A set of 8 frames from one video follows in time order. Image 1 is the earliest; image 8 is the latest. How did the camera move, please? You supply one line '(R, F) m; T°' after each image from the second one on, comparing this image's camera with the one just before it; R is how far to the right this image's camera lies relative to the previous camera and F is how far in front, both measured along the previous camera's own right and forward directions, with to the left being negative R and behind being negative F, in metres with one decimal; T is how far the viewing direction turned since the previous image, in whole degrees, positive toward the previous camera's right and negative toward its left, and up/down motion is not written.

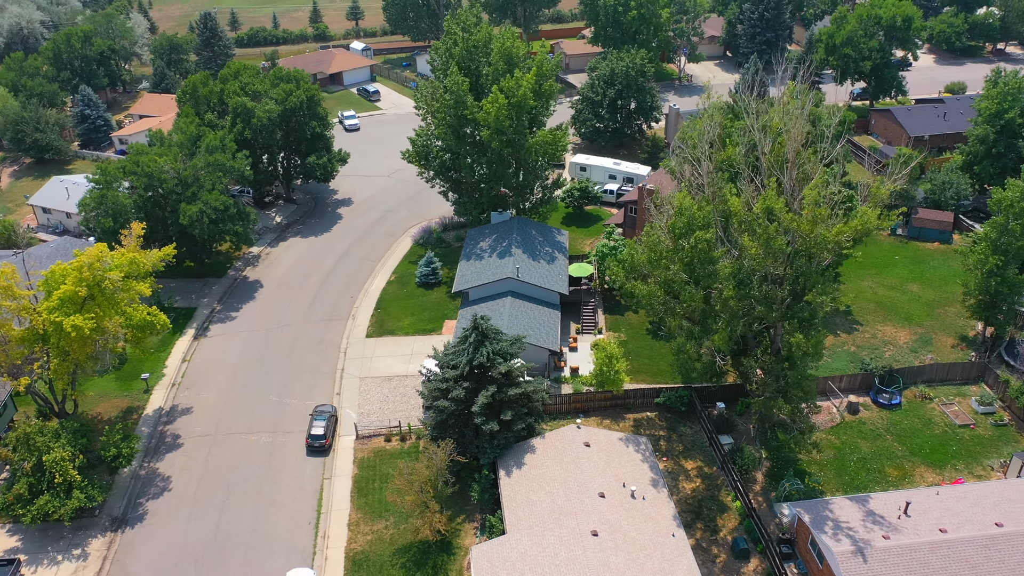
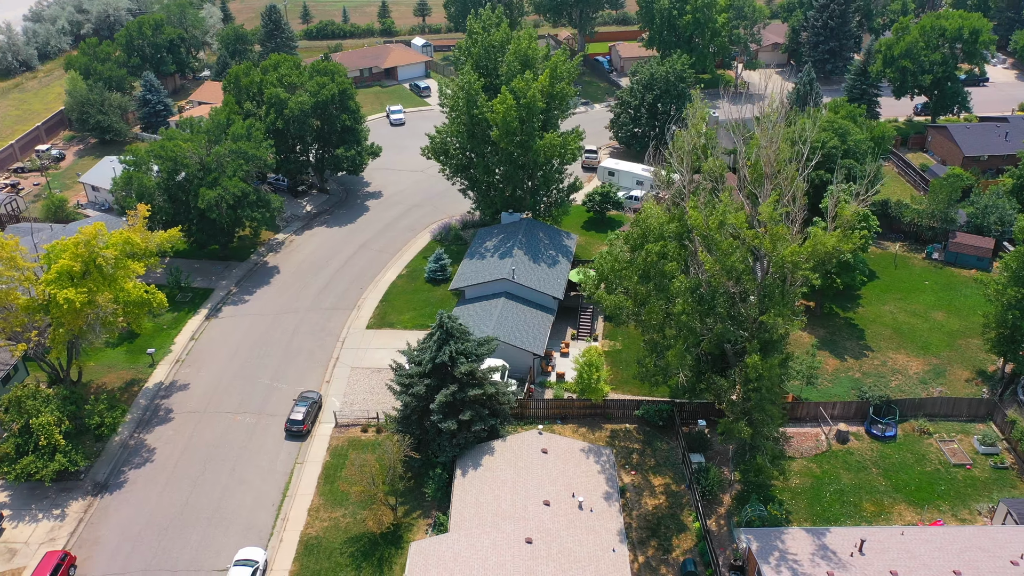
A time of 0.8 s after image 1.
(+4.5, +0.3) m; -6°
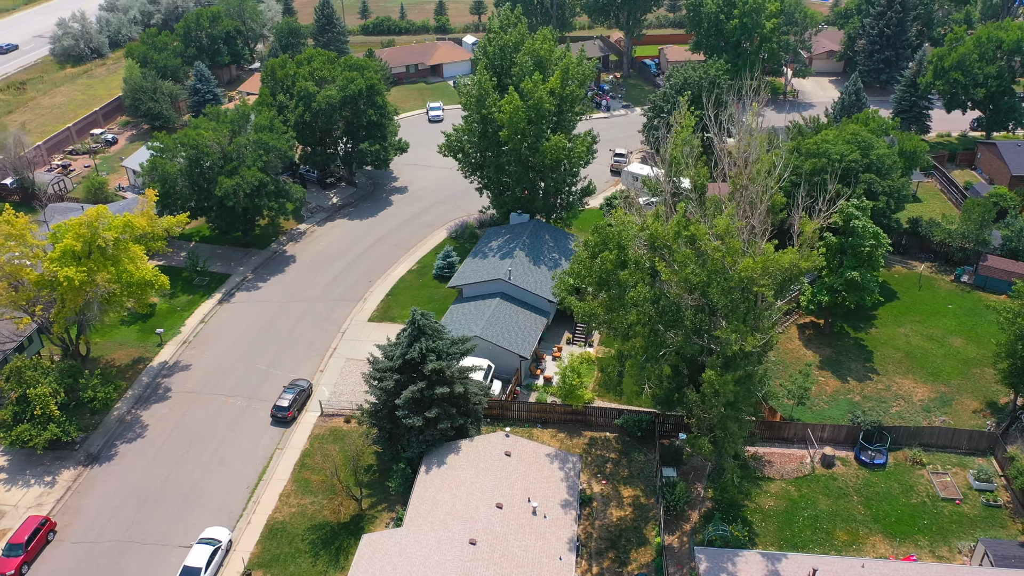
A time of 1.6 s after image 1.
(+3.8, +0.2) m; -5°
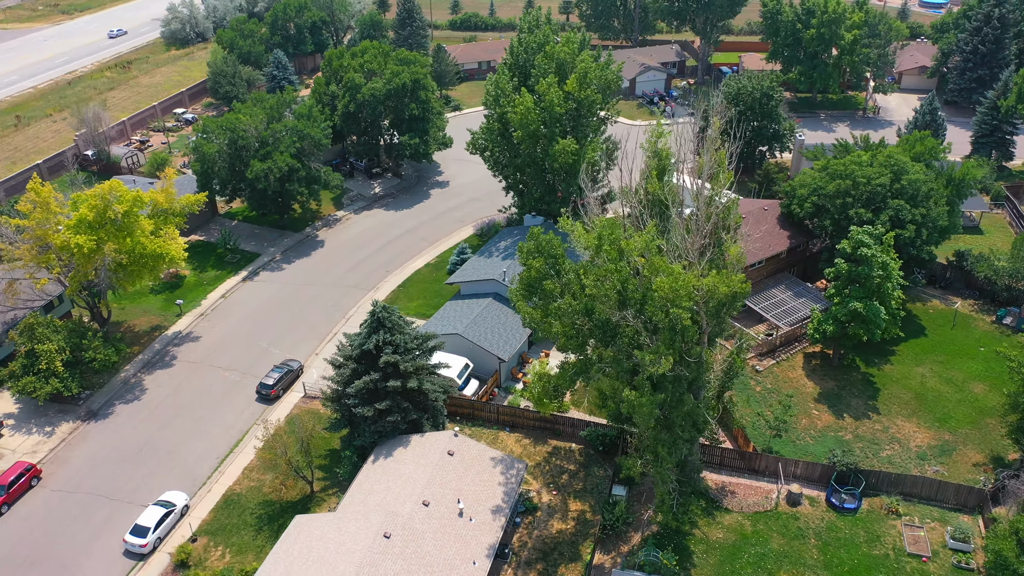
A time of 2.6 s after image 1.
(+5.9, +0.5) m; -8°
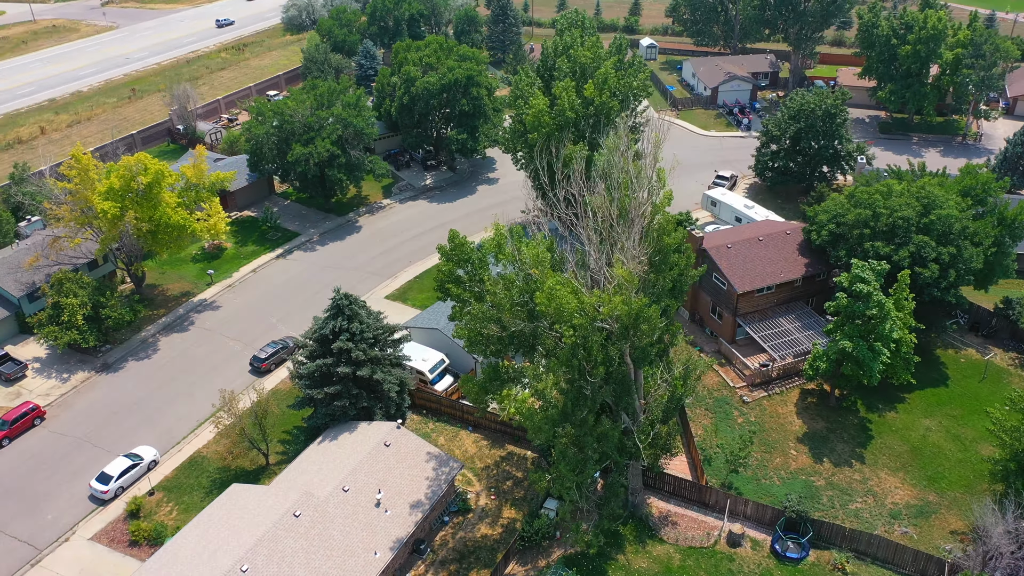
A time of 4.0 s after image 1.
(+7.0, +0.6) m; -9°
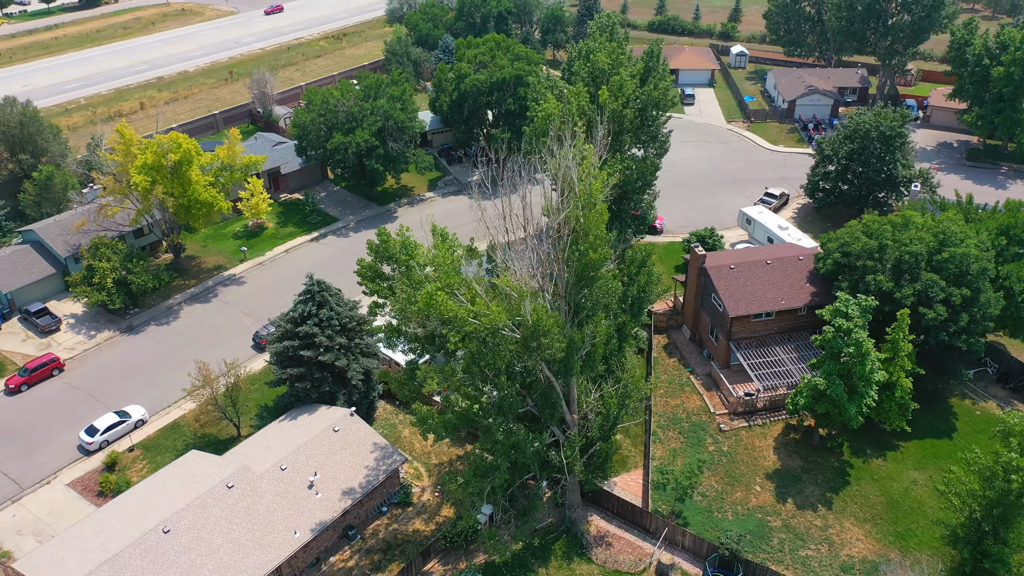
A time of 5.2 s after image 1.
(+6.4, +0.5) m; -9°
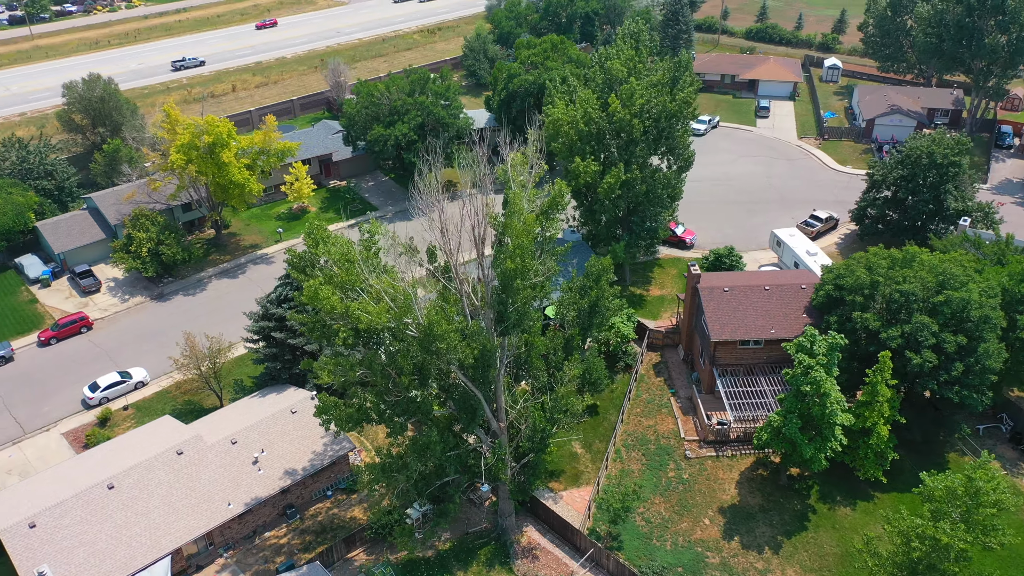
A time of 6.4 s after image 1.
(+6.5, +0.5) m; -9°
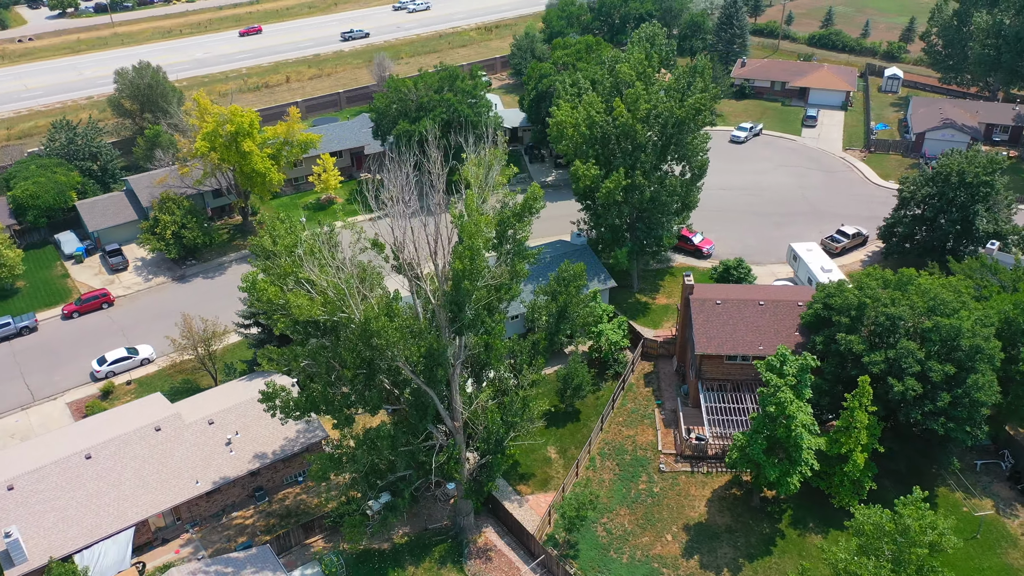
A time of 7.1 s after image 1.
(+4.0, +0.2) m; -5°
